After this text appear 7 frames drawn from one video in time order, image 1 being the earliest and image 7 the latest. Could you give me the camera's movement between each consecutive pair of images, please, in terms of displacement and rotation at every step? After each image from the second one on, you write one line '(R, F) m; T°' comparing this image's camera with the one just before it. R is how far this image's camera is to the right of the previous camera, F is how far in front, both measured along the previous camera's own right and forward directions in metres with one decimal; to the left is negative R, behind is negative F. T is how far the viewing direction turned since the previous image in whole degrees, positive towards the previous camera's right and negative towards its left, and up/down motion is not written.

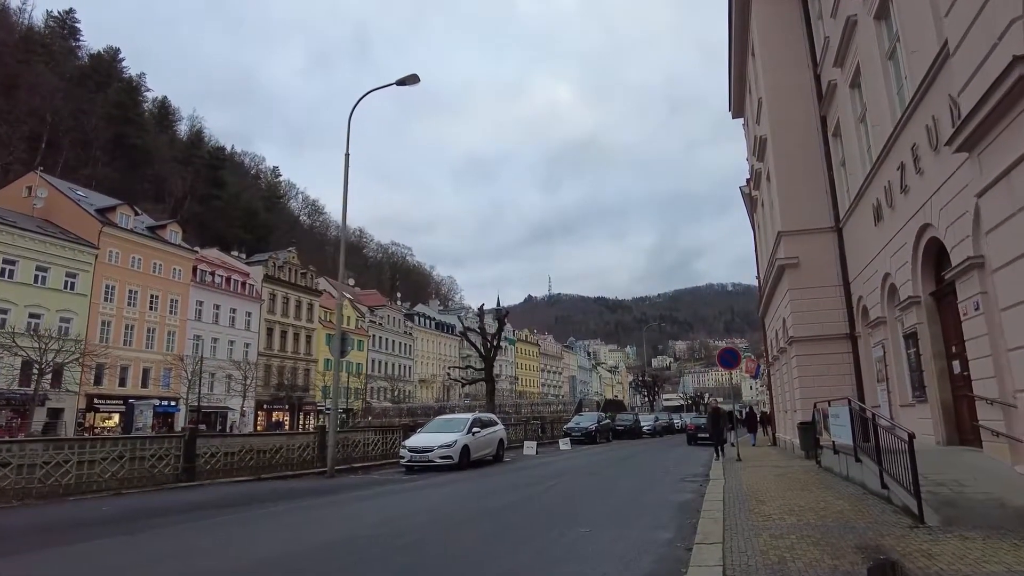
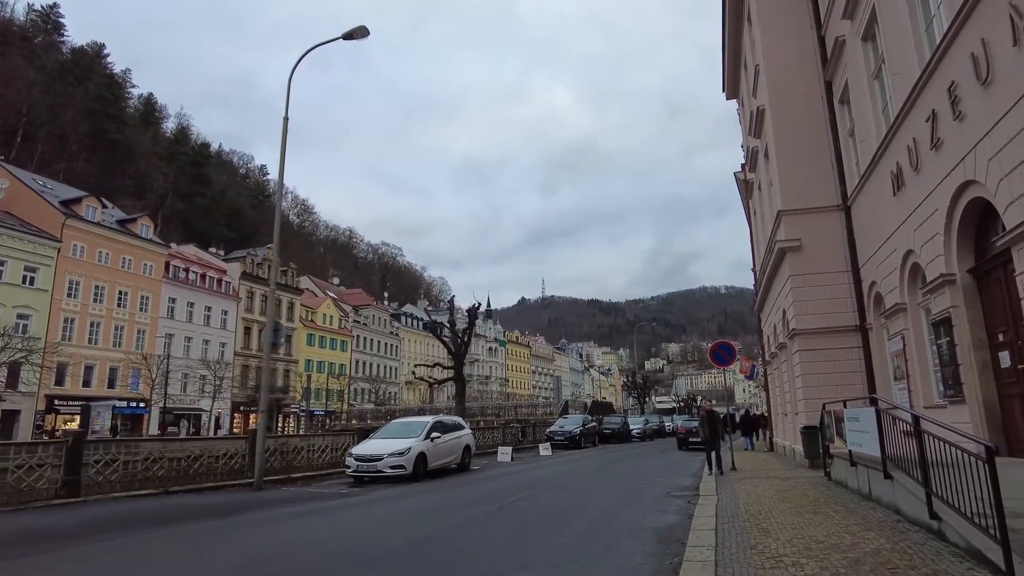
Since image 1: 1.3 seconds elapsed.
(+0.8, +2.3) m; +1°
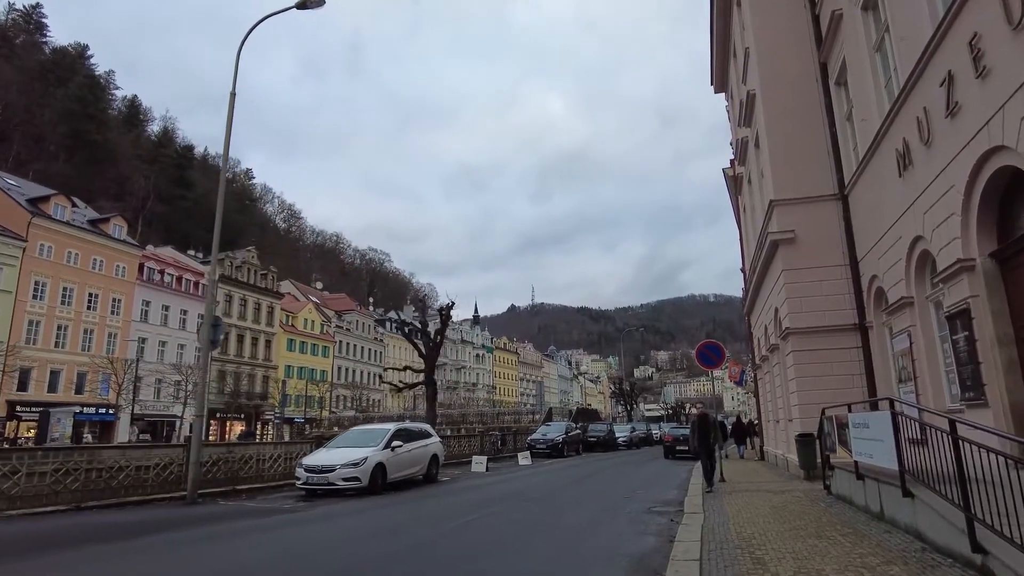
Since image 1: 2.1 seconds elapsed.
(+0.5, +1.4) m; +1°
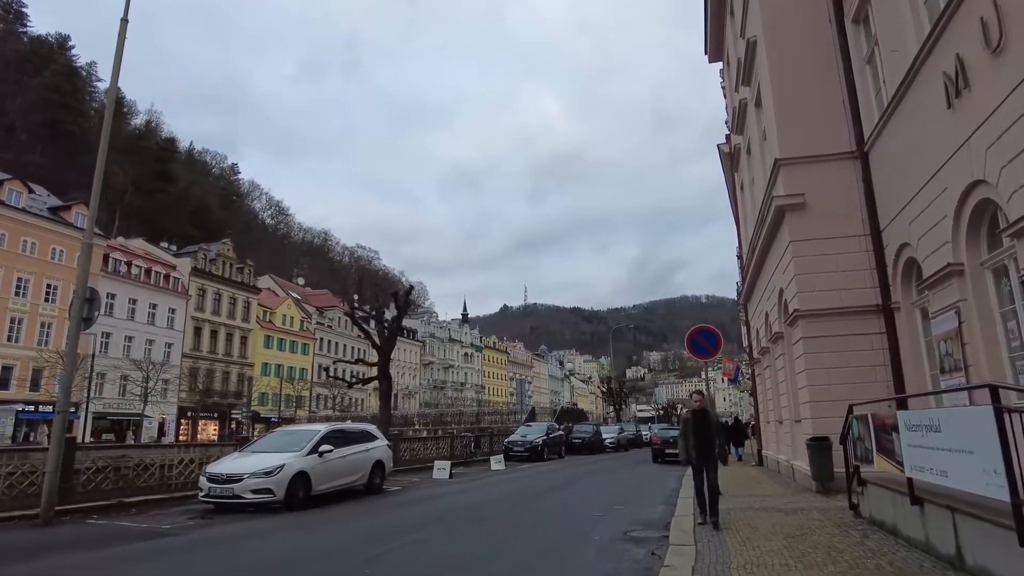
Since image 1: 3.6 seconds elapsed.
(+0.8, +2.6) m; +1°
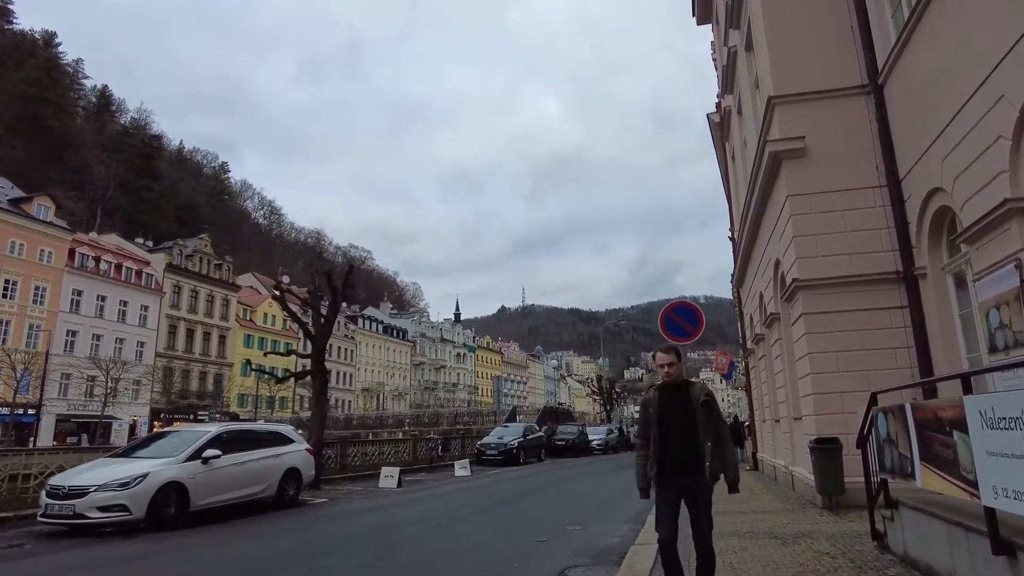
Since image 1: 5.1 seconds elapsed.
(+1.1, +2.5) m; 0°
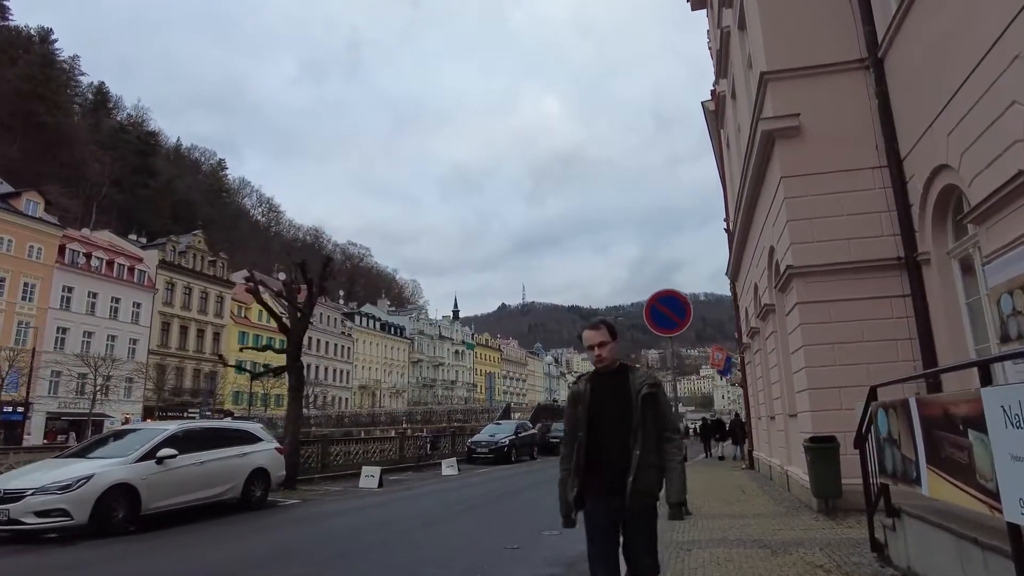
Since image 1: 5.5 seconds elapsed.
(+0.4, +0.7) m; 0°
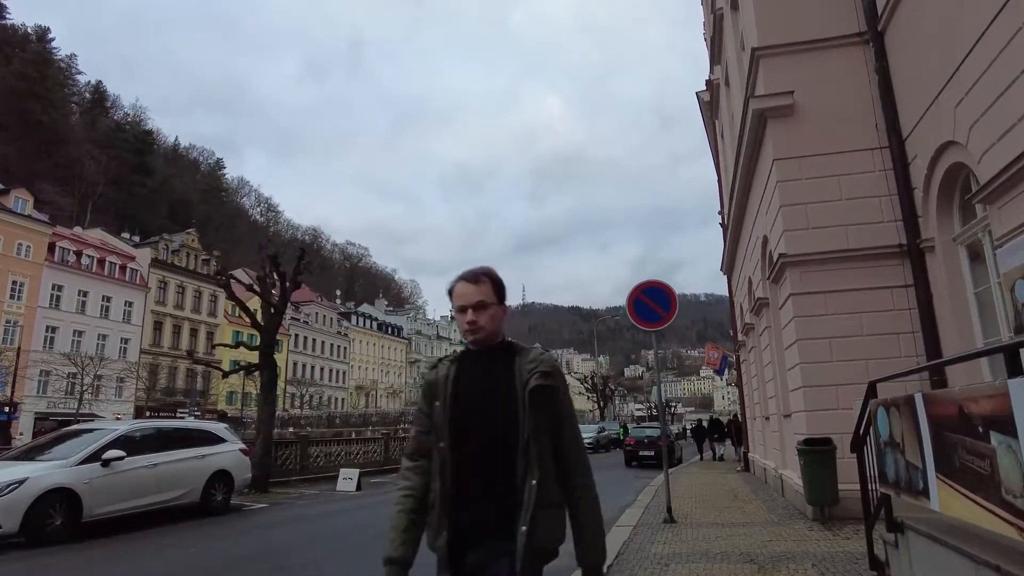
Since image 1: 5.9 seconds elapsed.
(+0.4, +0.7) m; 0°
